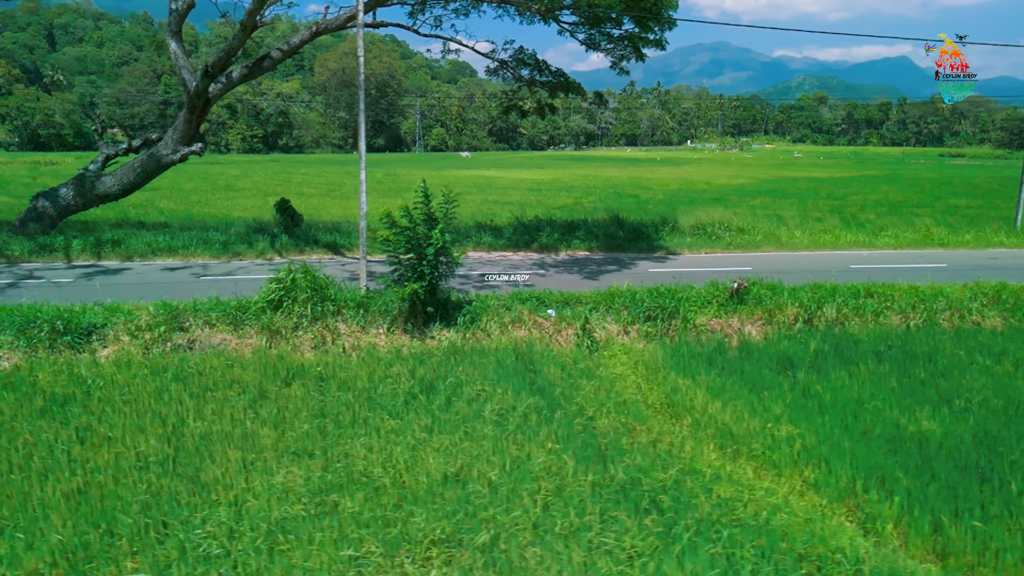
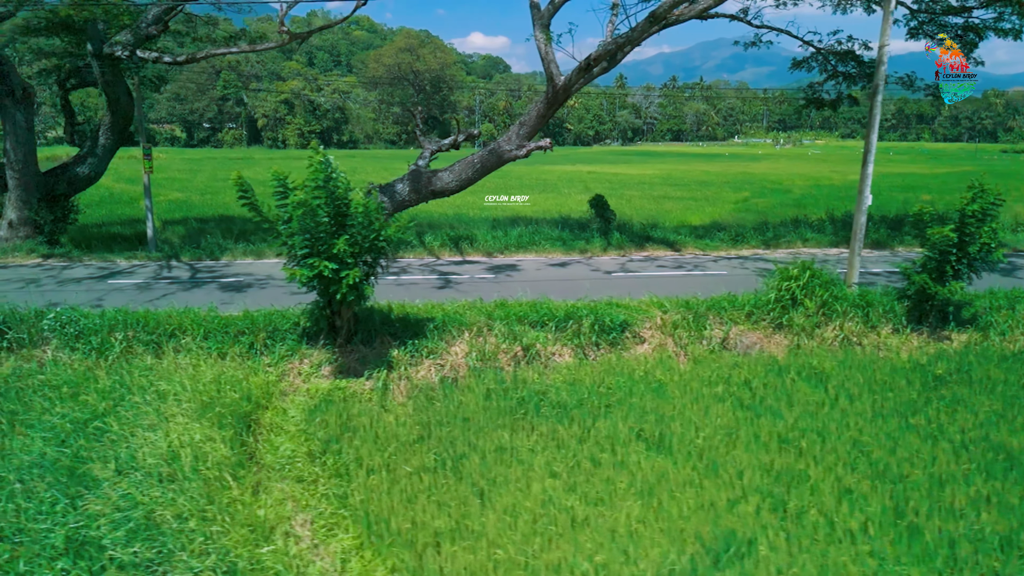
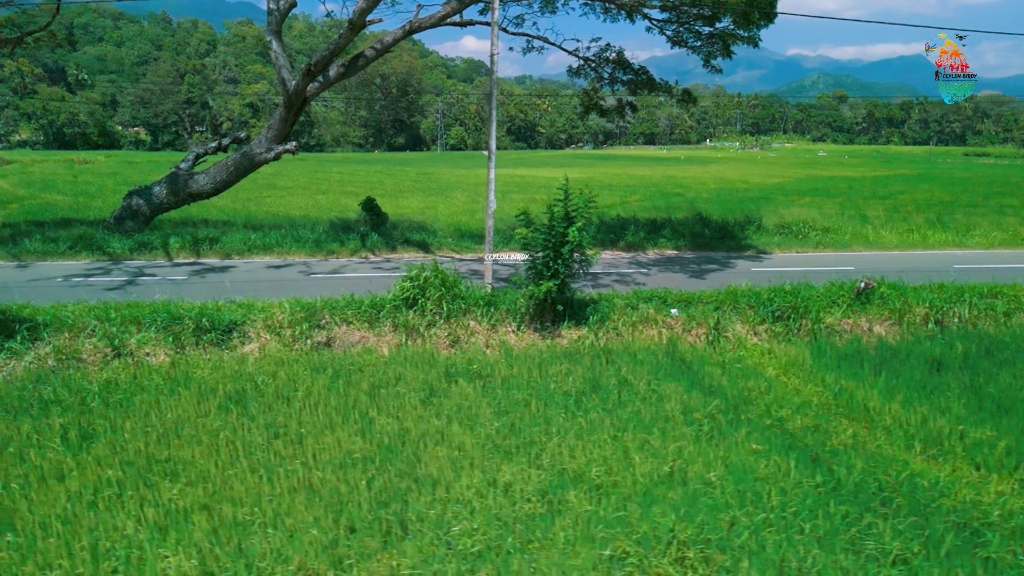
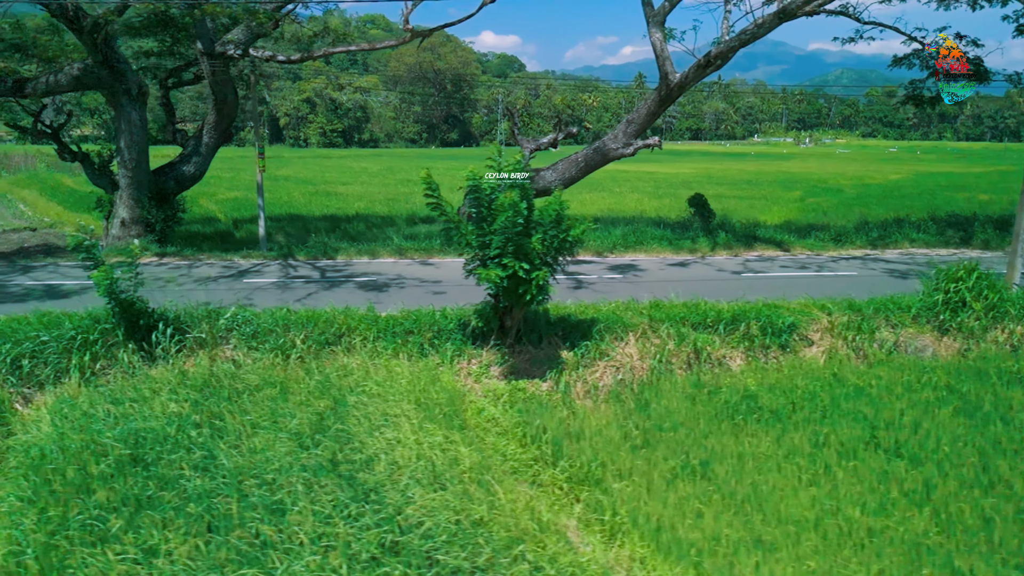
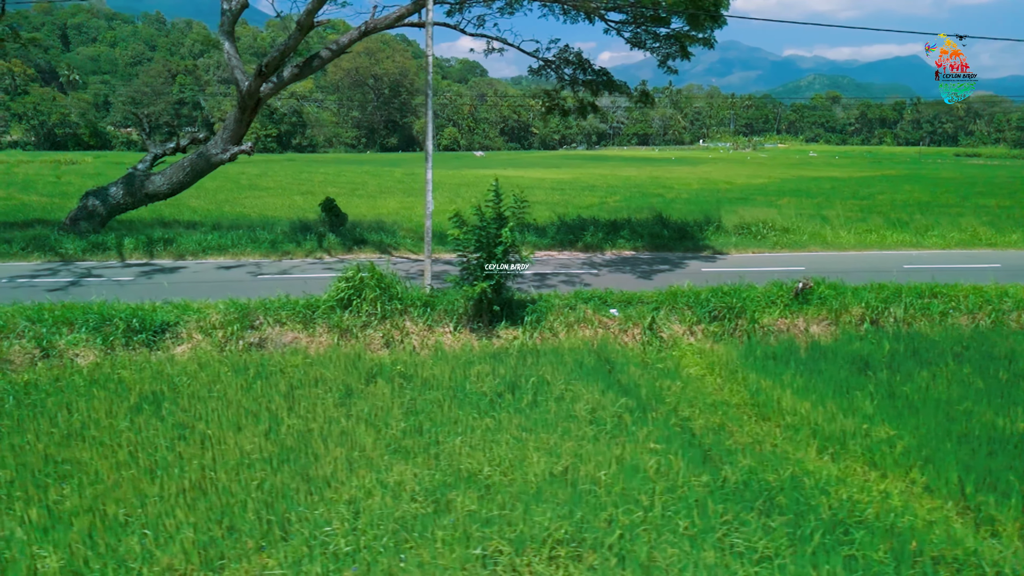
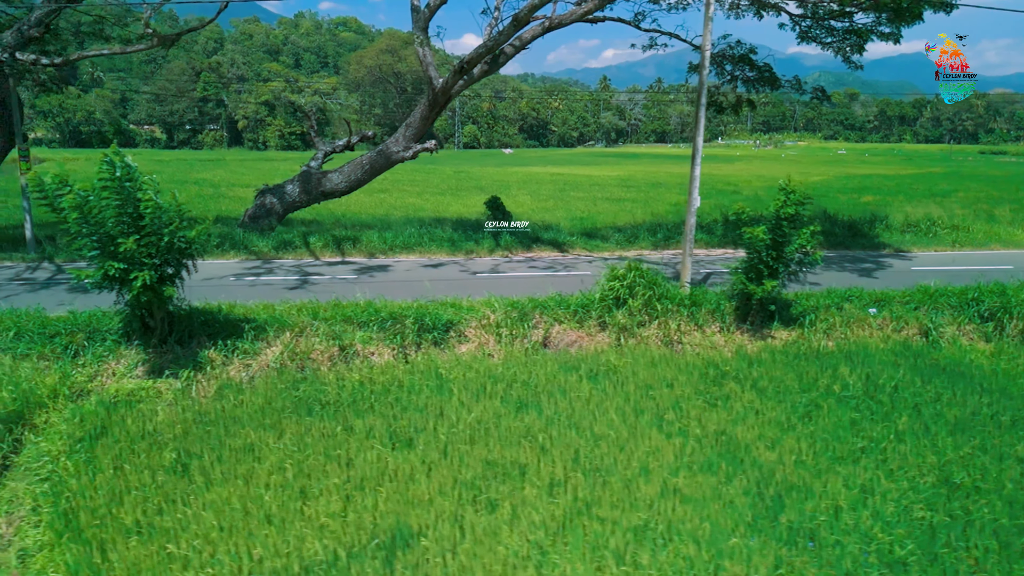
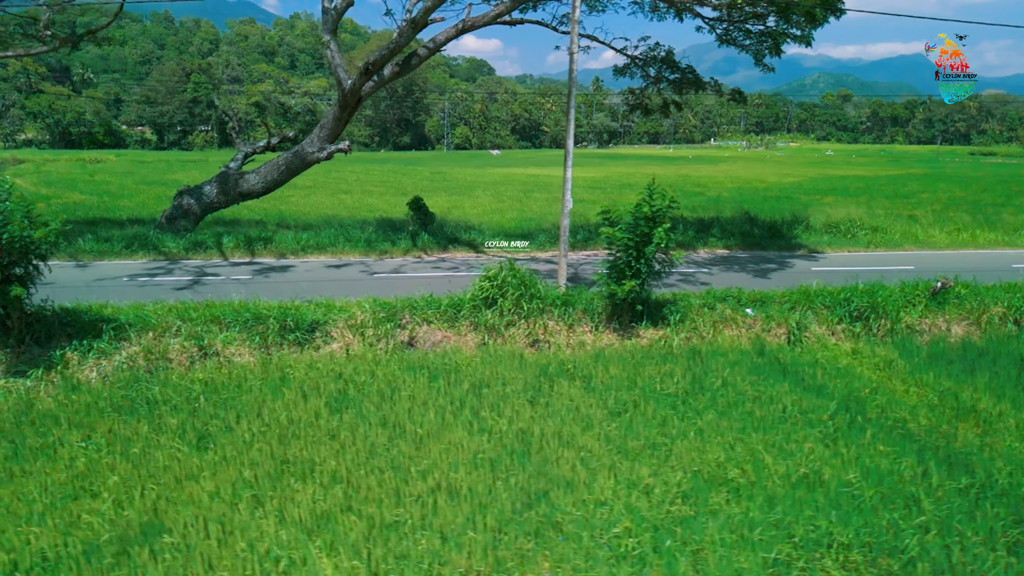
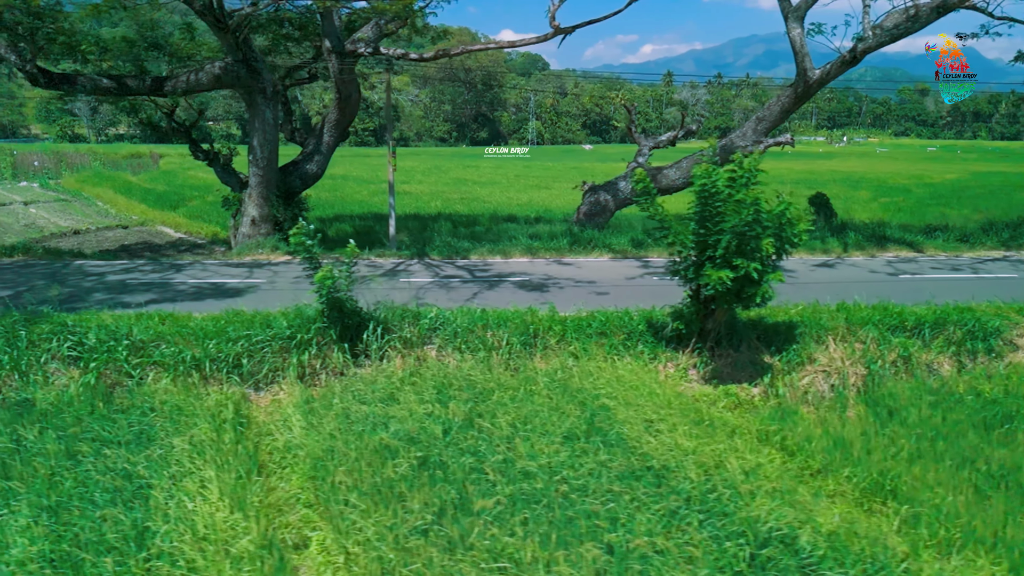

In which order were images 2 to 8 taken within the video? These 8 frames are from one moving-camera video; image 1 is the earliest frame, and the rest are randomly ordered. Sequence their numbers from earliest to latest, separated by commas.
5, 3, 7, 6, 2, 4, 8
